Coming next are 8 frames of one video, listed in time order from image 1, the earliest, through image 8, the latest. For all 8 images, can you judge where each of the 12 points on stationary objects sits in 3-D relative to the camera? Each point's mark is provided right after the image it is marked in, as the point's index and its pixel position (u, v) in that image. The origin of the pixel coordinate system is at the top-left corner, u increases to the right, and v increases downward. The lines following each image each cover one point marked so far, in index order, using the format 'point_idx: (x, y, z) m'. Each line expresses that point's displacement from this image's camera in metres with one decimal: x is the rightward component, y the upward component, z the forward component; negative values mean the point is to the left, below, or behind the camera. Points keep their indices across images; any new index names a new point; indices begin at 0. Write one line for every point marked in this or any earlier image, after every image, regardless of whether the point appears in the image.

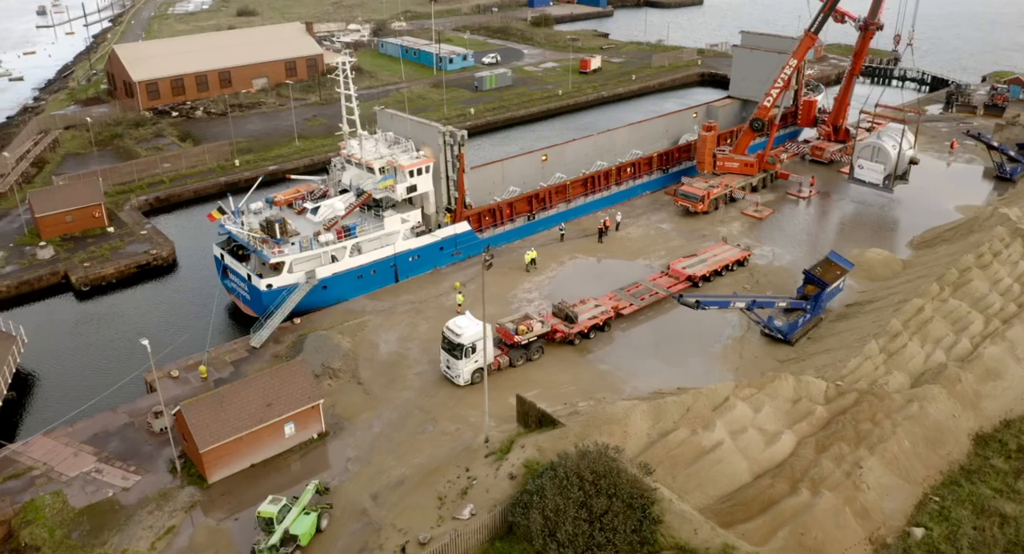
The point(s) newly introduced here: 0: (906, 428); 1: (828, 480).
0: (+7.7, -3.0, +13.4) m
1: (+5.6, -3.6, +12.2) m
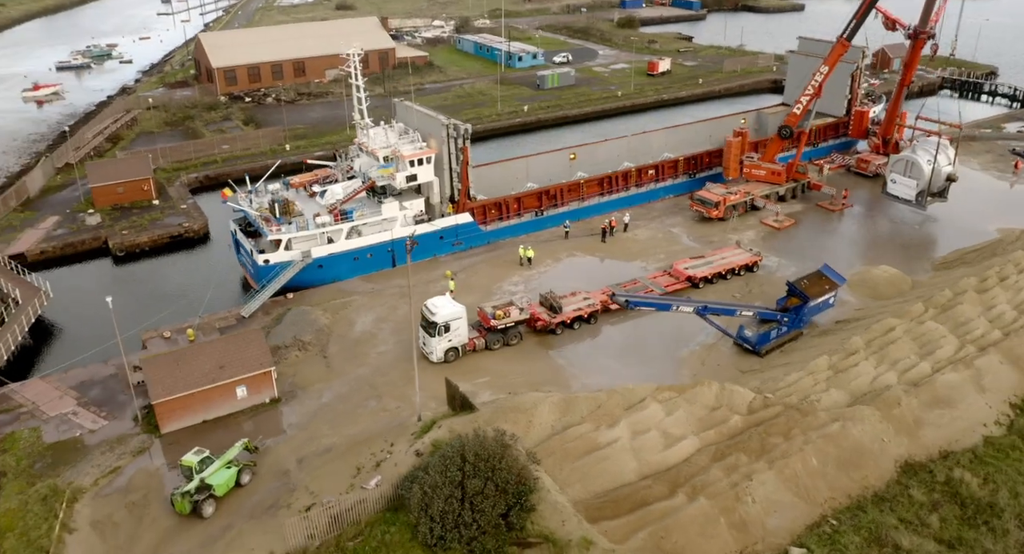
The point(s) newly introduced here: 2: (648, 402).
0: (+5.7, -3.2, +12.9) m
1: (+3.4, -3.7, +12.0) m
2: (+2.8, -2.6, +14.1) m
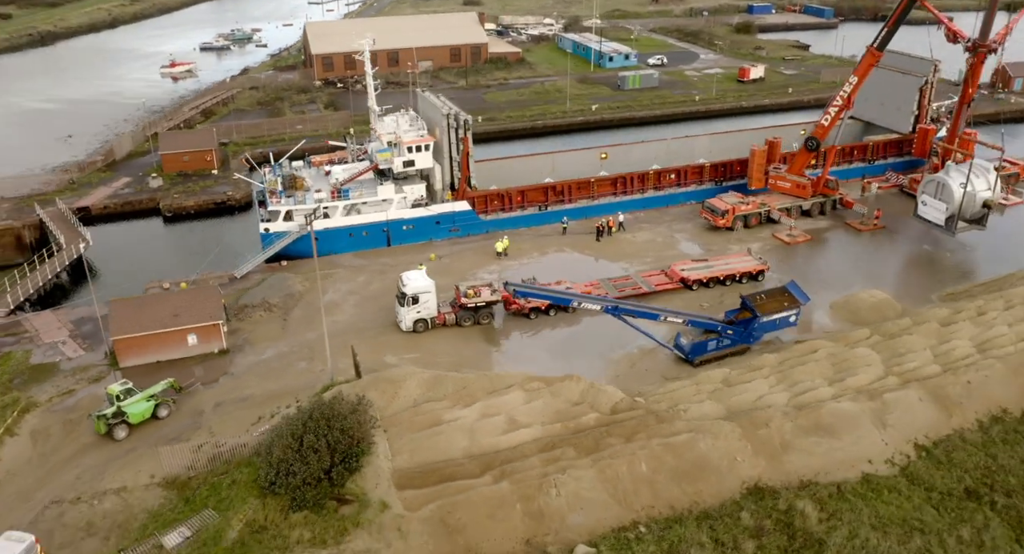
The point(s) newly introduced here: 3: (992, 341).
0: (+2.6, -3.2, +12.5) m
1: (+0.1, -3.5, +12.1) m
2: (0.0, -2.4, +14.3) m
3: (+11.3, -1.5, +16.1) m
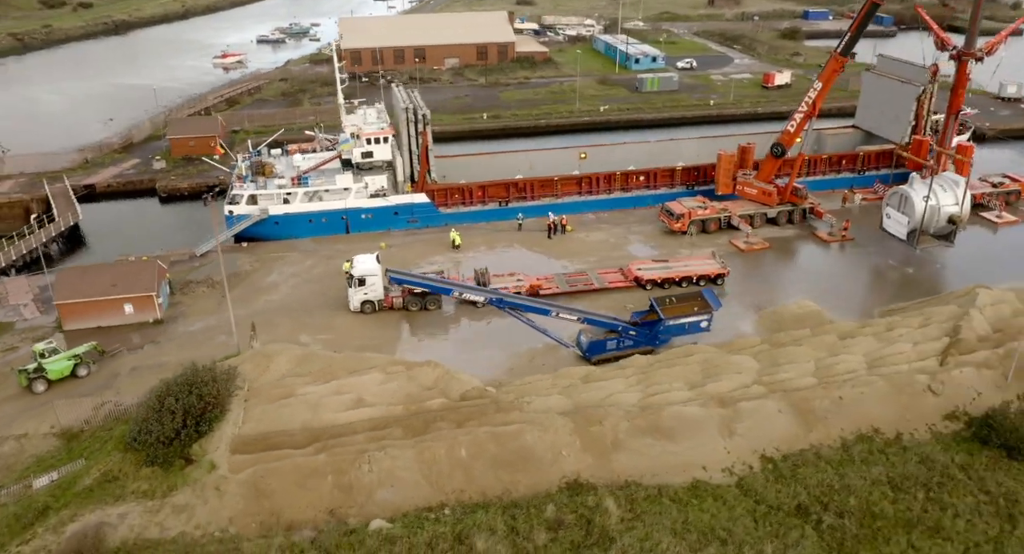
0: (-0.7, -3.0, +12.8) m
1: (-3.2, -3.2, +12.6) m
2: (-3.0, -2.1, +14.8) m
3: (+8.5, -1.8, +15.5) m
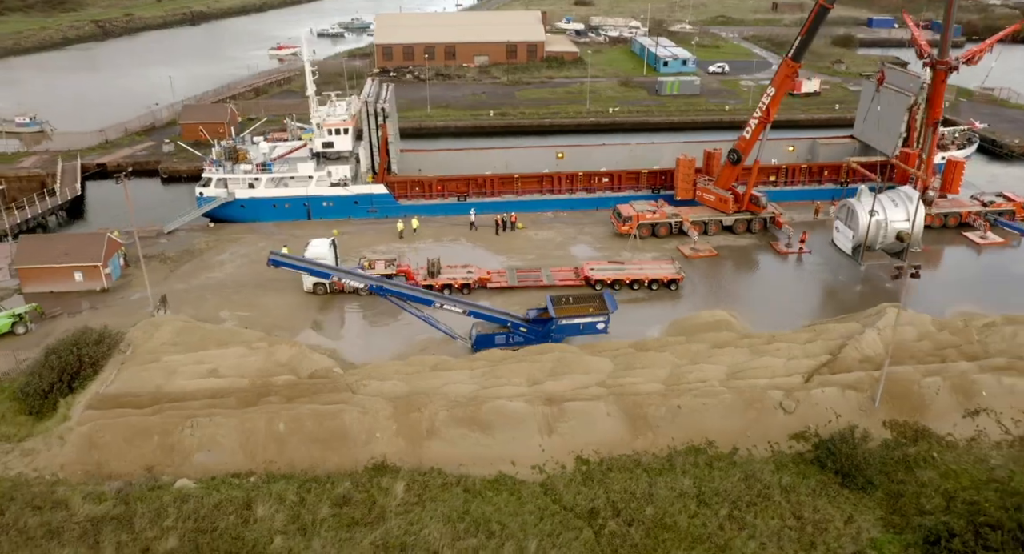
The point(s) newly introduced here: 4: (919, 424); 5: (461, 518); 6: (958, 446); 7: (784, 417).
0: (-4.3, -2.7, +13.4) m
1: (-6.8, -2.7, +13.5) m
2: (-6.2, -1.6, +15.7) m
3: (+5.2, -2.1, +15.0) m
4: (+8.4, -3.0, +14.1) m
5: (-0.9, -4.2, +11.8) m
6: (+9.1, -3.4, +13.8) m
7: (+5.6, -2.8, +14.0) m
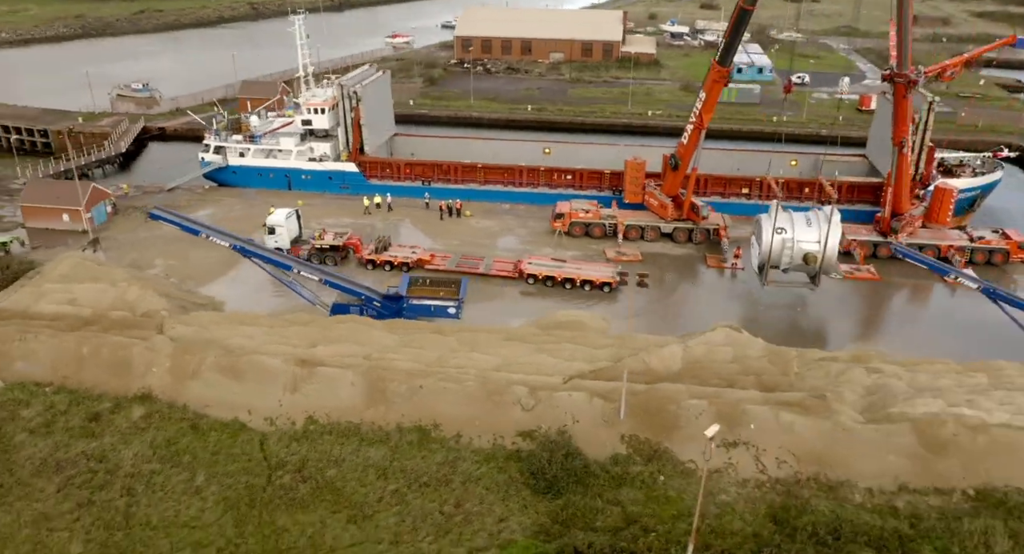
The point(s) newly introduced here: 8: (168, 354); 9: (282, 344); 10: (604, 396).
0: (-9.4, -1.5, +15.6) m
1: (-11.8, -1.1, +16.2) m
2: (-10.7, -0.2, +18.2) m
3: (+0.1, -2.0, +14.9) m
4: (+2.9, -3.3, +13.4) m
5: (-6.7, -3.3, +13.2) m
6: (+3.5, -3.7, +13.0) m
7: (+0.2, -2.8, +13.9) m
8: (-7.6, -1.7, +15.2) m
9: (-5.2, -1.5, +15.5) m
10: (+1.9, -2.4, +14.0) m
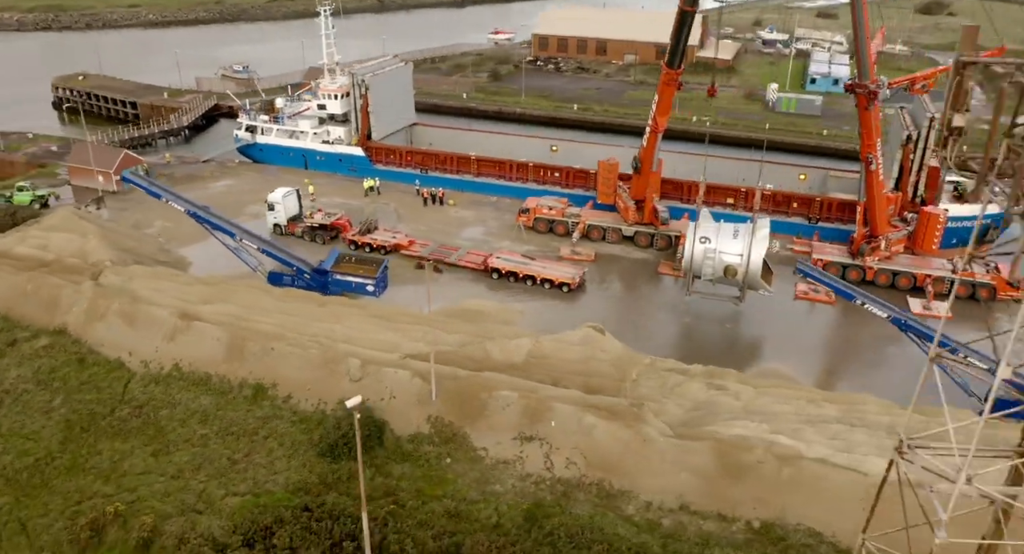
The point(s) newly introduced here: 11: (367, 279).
0: (-12.5, -0.1, +18.2) m
1: (-14.7, +0.5, +19.3) m
2: (-13.1, +1.3, +21.0) m
3: (-3.3, -1.5, +15.7) m
4: (-1.0, -3.1, +13.7) m
5: (-10.4, -2.1, +15.4) m
6: (-0.6, -3.6, +13.2) m
7: (-3.5, -2.3, +14.7) m
8: (-10.8, -0.5, +17.4) m
9: (-8.3, -0.6, +17.3) m
10: (-1.8, -2.1, +14.4) m
11: (-4.3, 0.0, +19.8) m
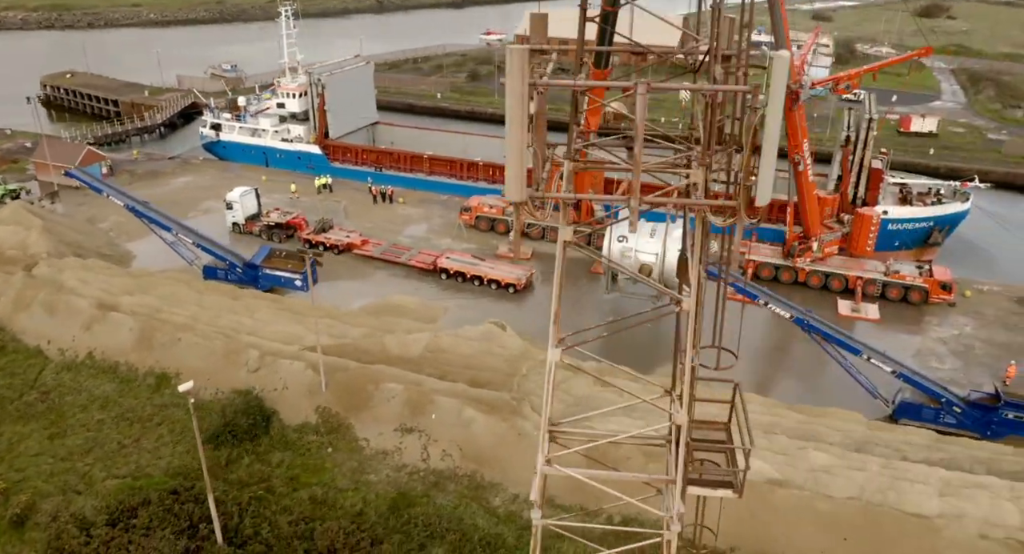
0: (-14.7, +0.2, +18.7) m
1: (-16.9, +0.8, +19.9) m
2: (-15.2, +1.6, +21.6) m
3: (-5.6, -1.3, +16.1) m
4: (-3.4, -2.9, +14.0) m
5: (-12.7, -1.9, +15.9) m
6: (-3.0, -3.4, +13.4) m
7: (-5.9, -2.1, +15.0) m
8: (-13.0, -0.3, +18.0) m
9: (-10.6, -0.3, +17.8) m
10: (-4.1, -2.0, +14.7) m
11: (-6.5, +0.1, +20.2) m
